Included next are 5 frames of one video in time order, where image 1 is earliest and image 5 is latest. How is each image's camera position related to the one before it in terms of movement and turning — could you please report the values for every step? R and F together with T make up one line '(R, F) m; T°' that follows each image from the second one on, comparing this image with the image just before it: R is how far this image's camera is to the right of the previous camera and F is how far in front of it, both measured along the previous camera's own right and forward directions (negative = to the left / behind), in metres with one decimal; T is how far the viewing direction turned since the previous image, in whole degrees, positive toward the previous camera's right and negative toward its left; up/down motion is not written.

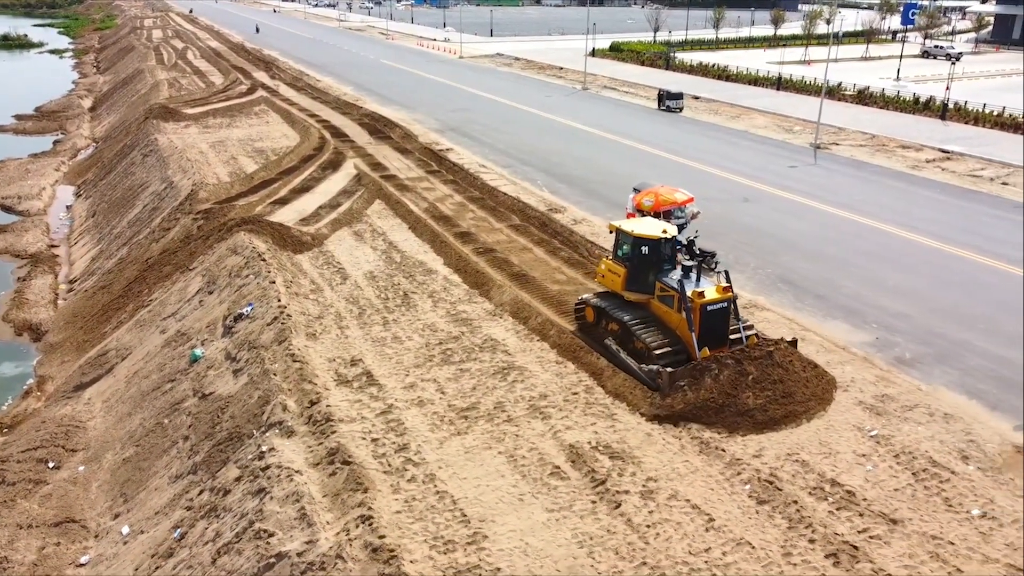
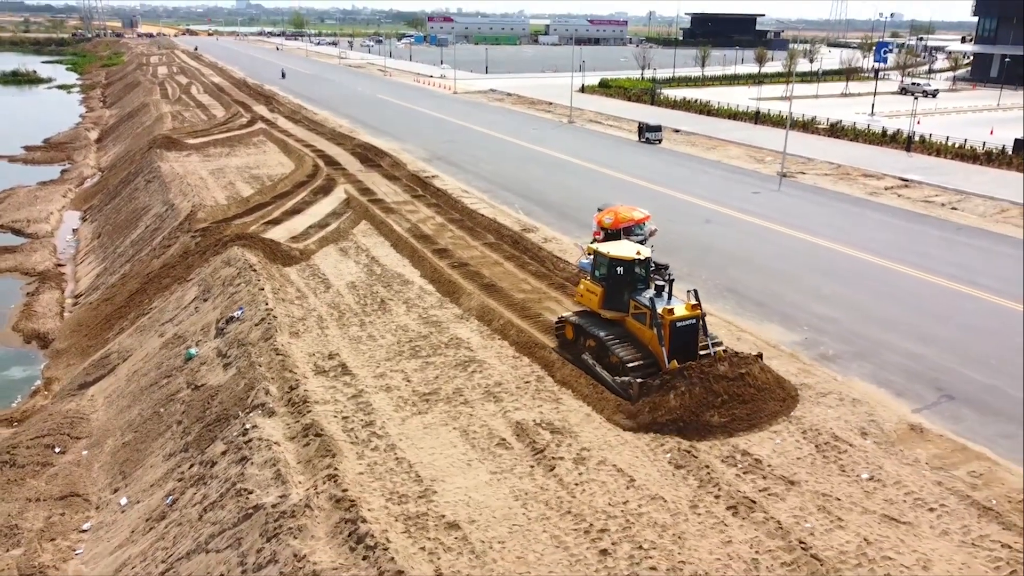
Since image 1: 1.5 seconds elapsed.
(+0.7, -1.4) m; 0°
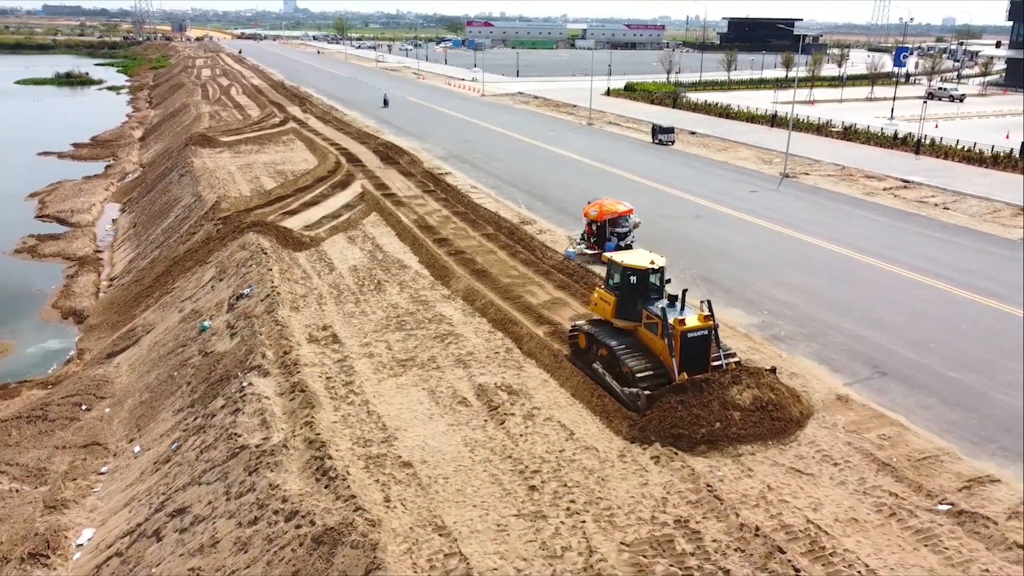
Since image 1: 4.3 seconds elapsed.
(+1.2, -1.2) m; -3°
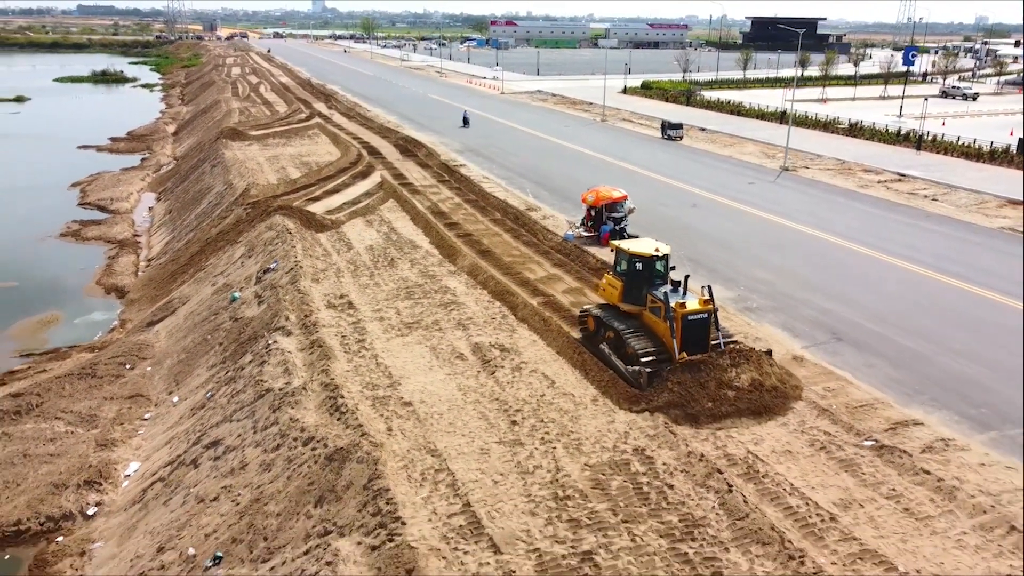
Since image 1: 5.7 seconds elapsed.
(+0.6, -1.5) m; -2°
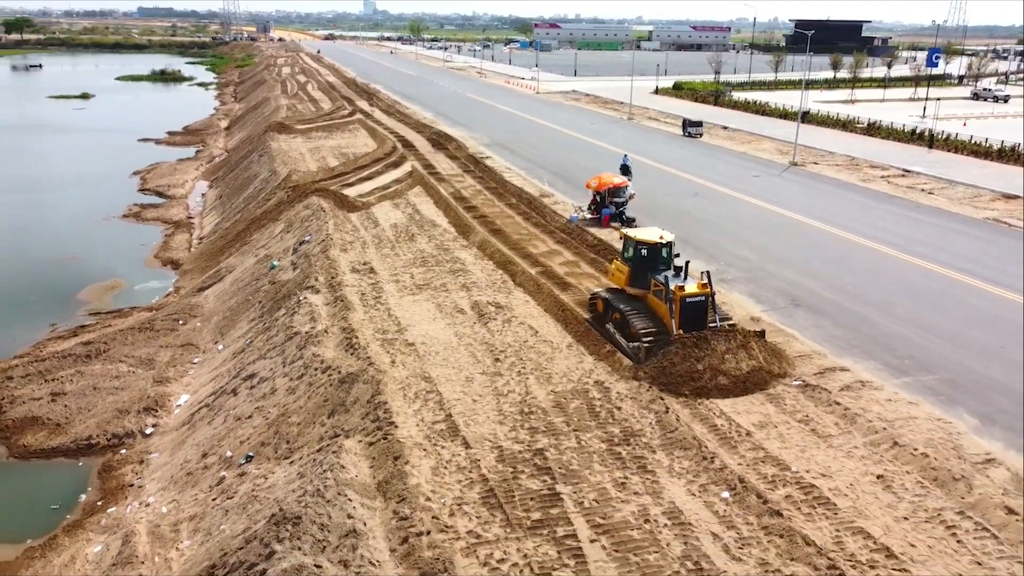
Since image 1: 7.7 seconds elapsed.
(+1.0, -2.0) m; -3°
